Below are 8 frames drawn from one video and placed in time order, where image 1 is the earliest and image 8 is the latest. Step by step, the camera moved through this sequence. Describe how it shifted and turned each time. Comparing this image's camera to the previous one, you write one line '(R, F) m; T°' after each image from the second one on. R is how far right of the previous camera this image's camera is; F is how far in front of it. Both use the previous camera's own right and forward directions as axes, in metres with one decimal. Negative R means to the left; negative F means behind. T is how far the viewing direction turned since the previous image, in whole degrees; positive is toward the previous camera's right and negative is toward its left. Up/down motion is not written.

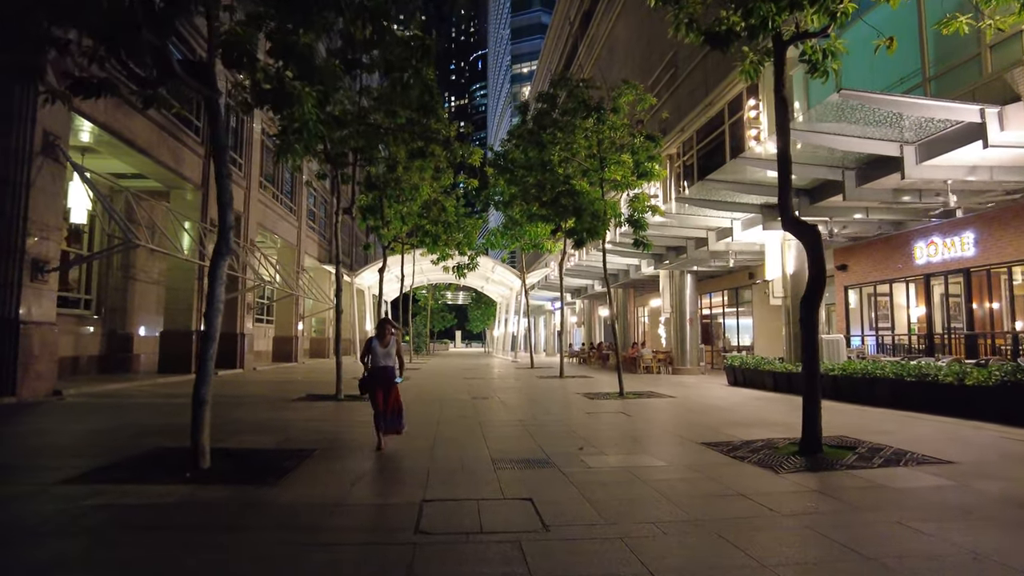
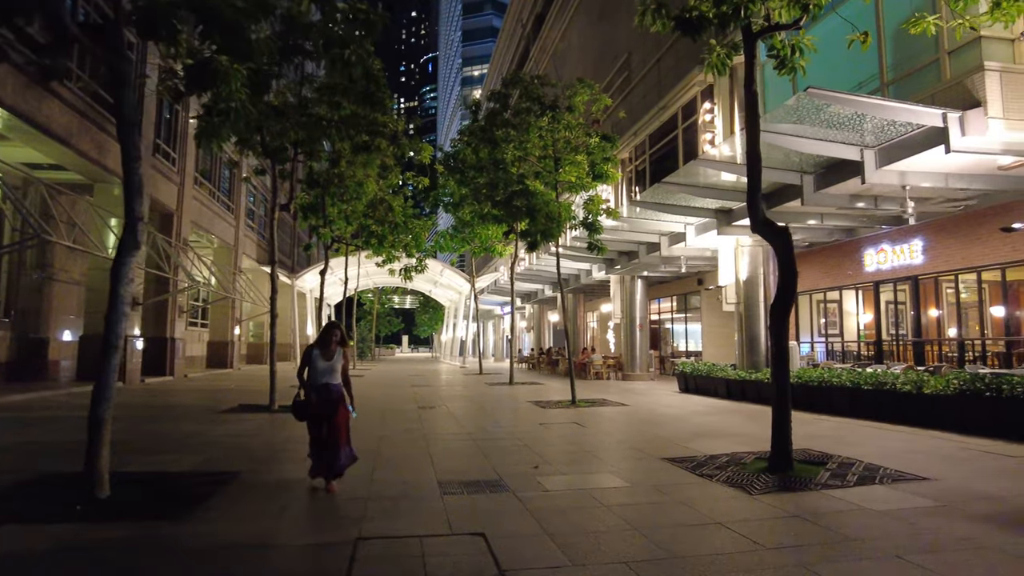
(0.0, +0.7) m; +4°
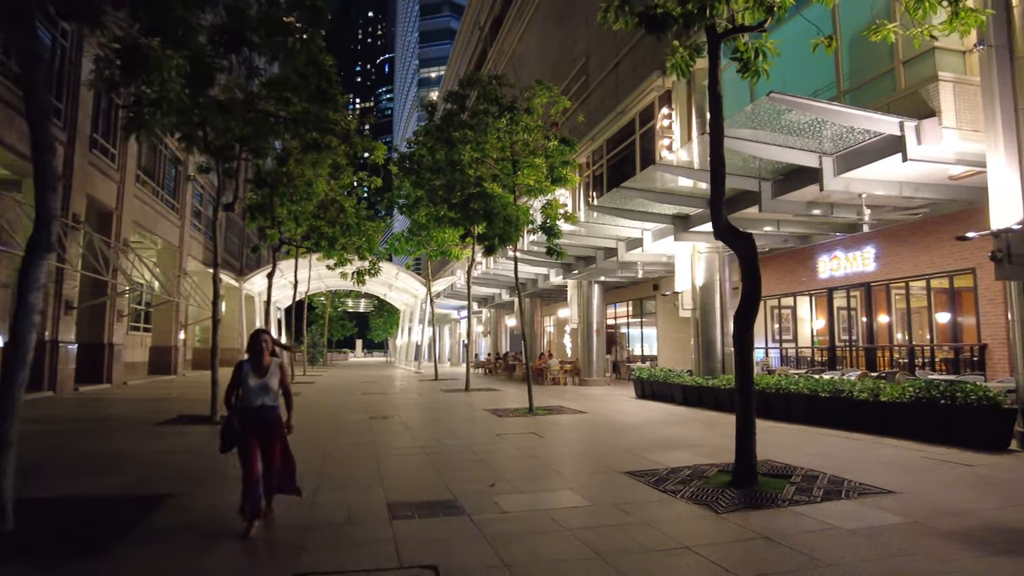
(0.0, +0.4) m; +4°
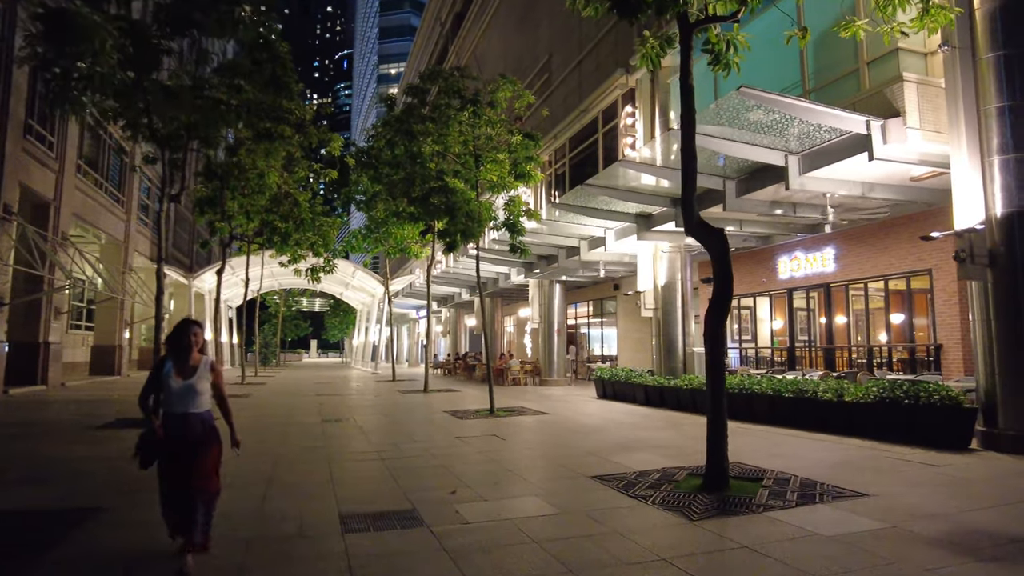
(0.0, +0.4) m; +4°
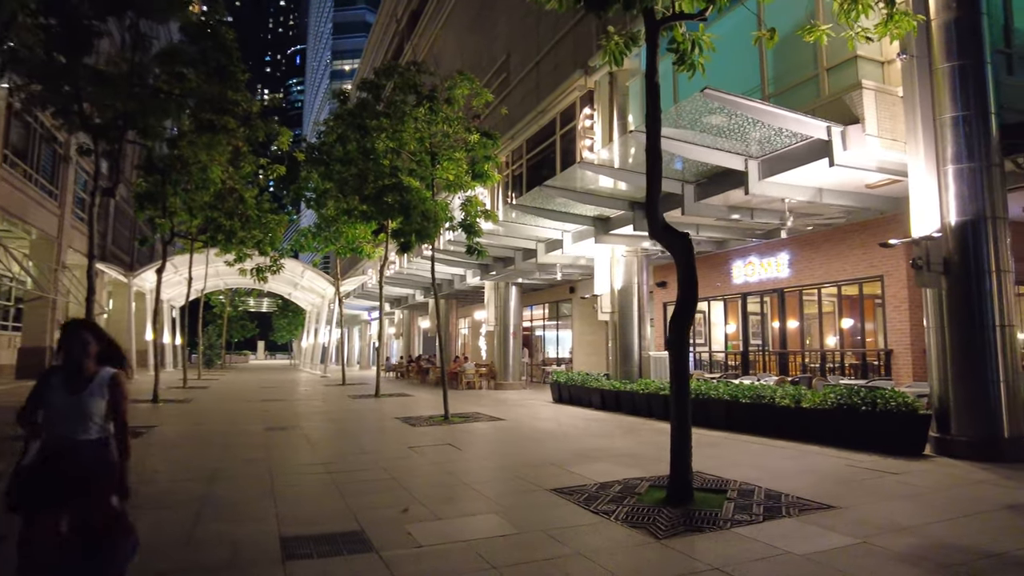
(0.0, +0.3) m; +4°
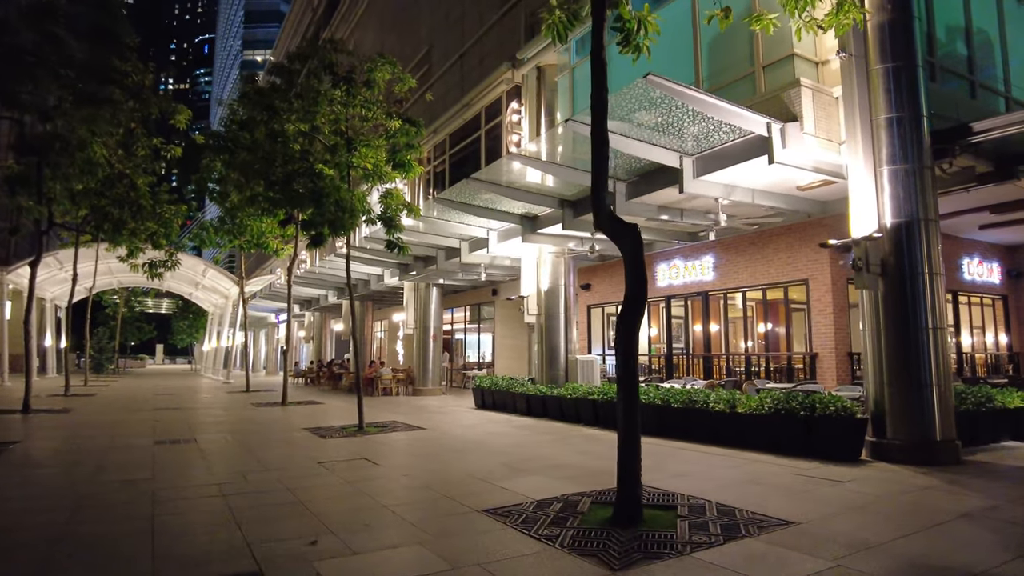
(-0.1, +0.8) m; +7°
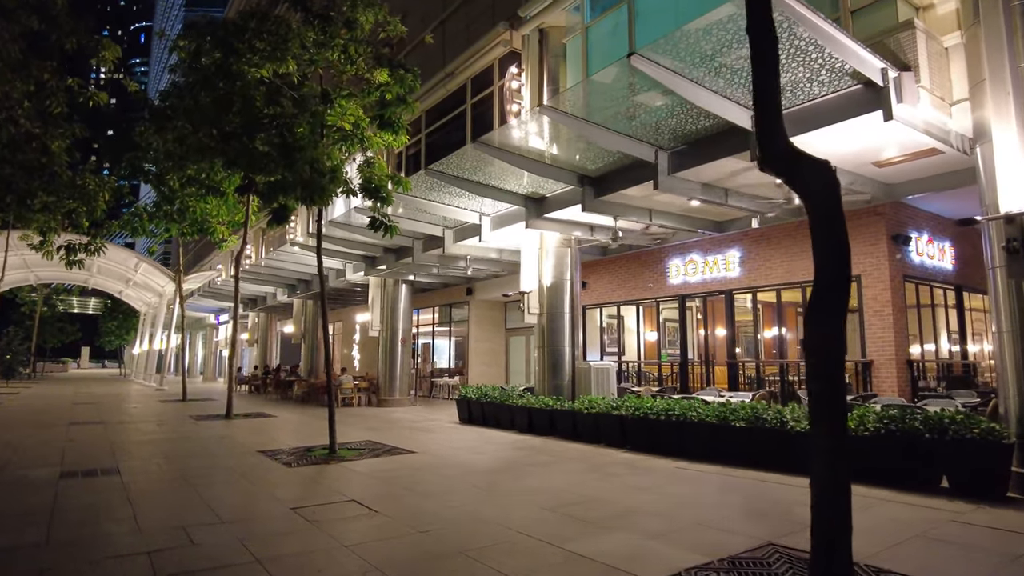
(-1.0, +2.3) m; +5°
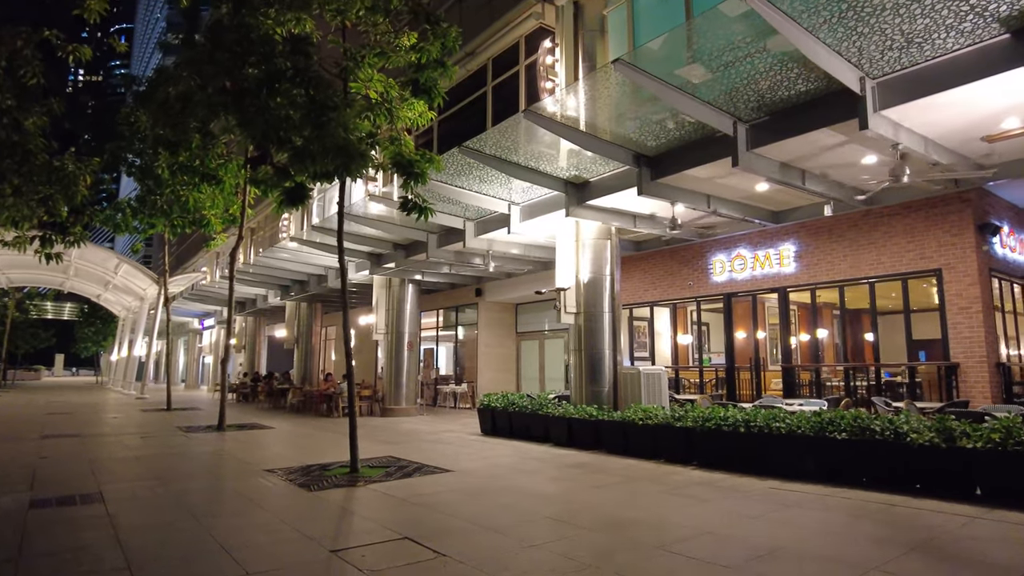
(-0.9, +1.3) m; +2°
